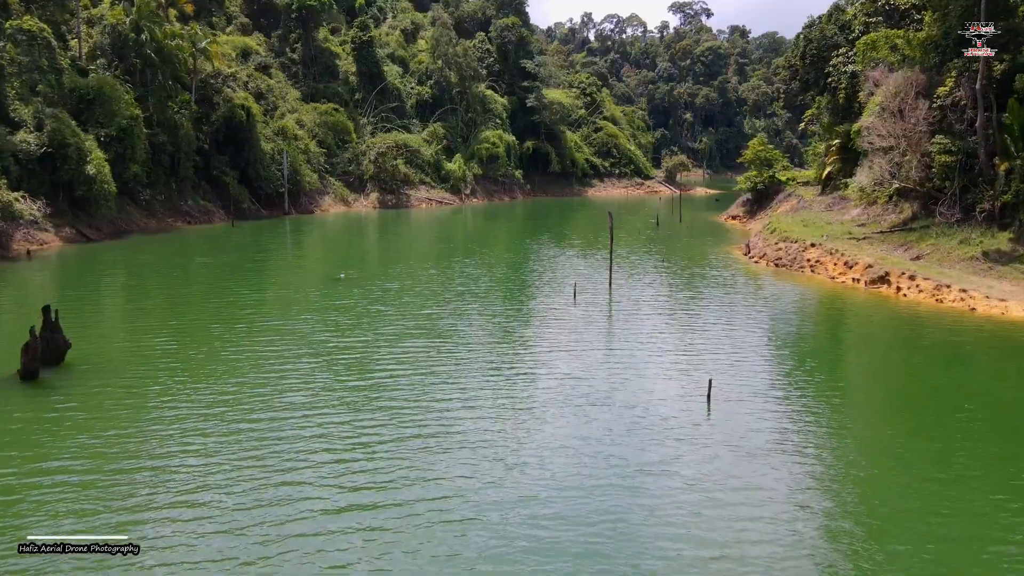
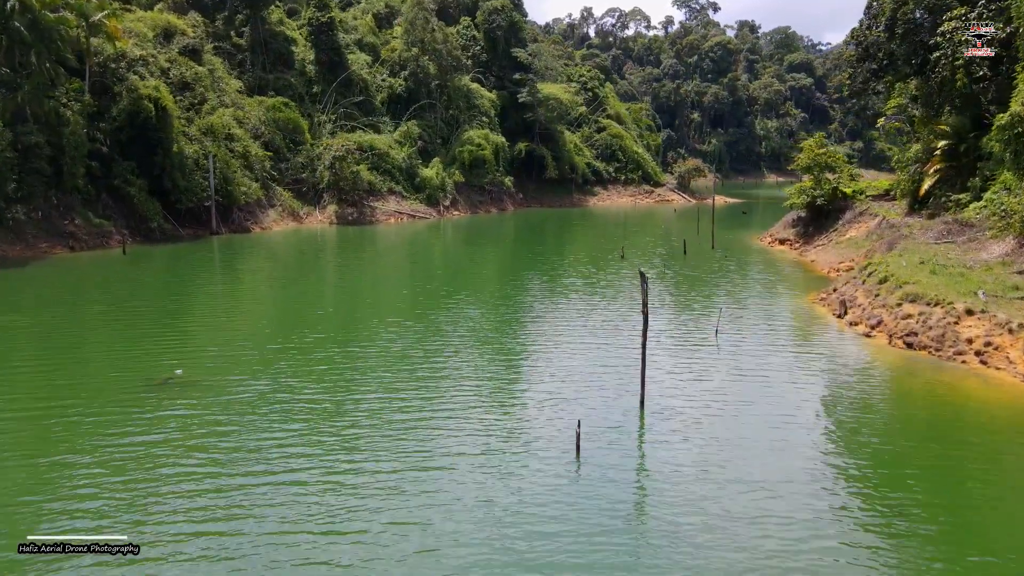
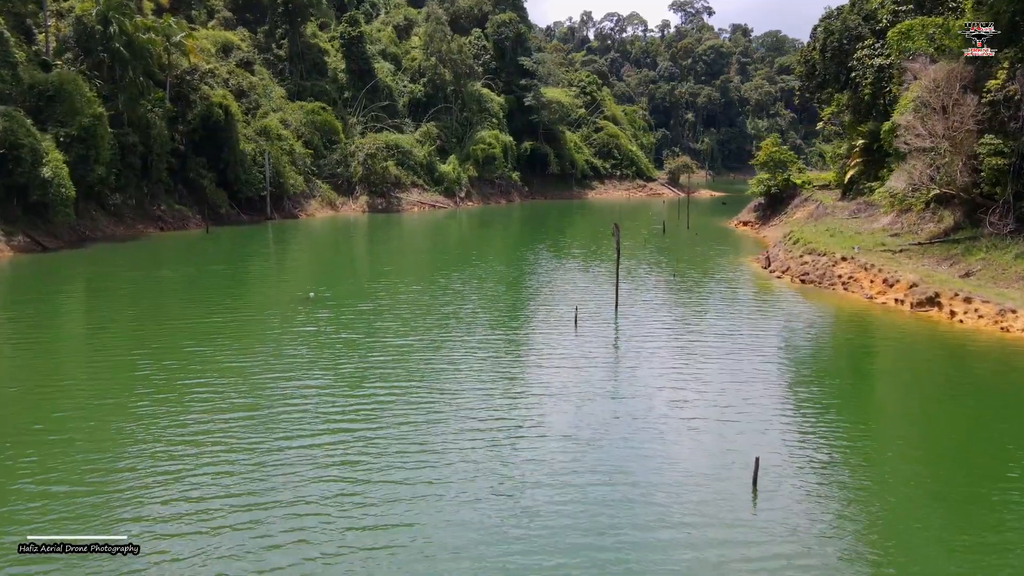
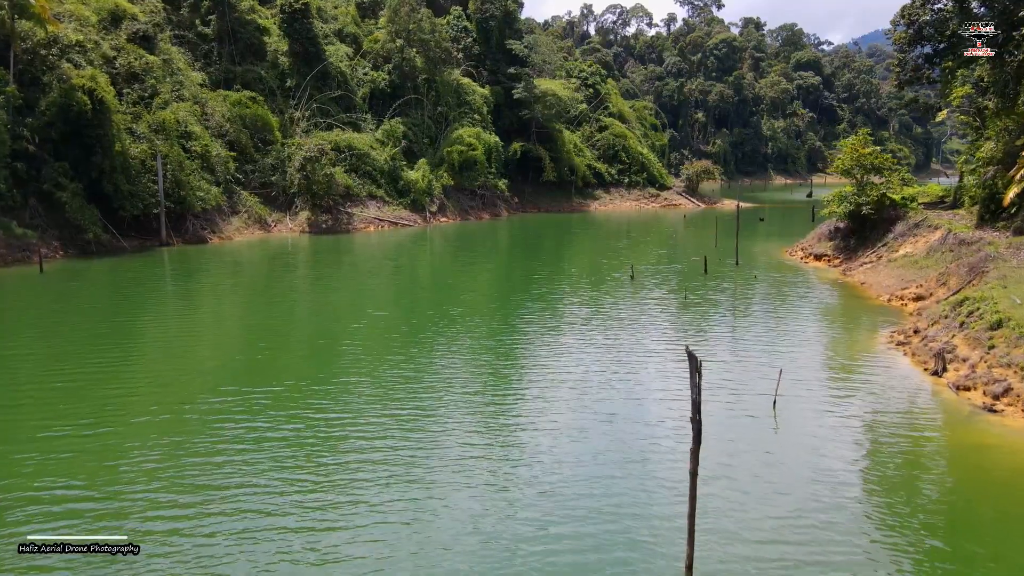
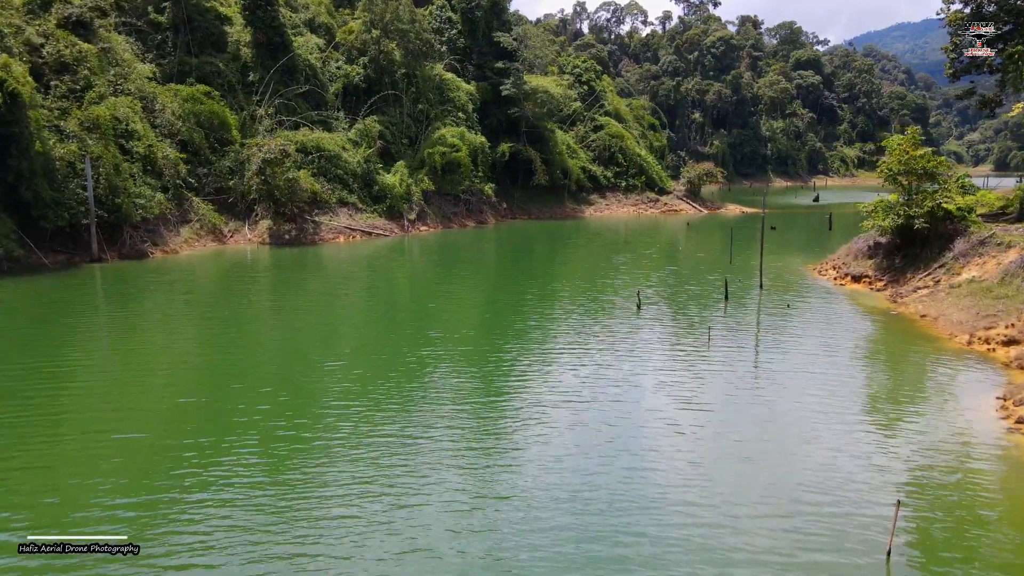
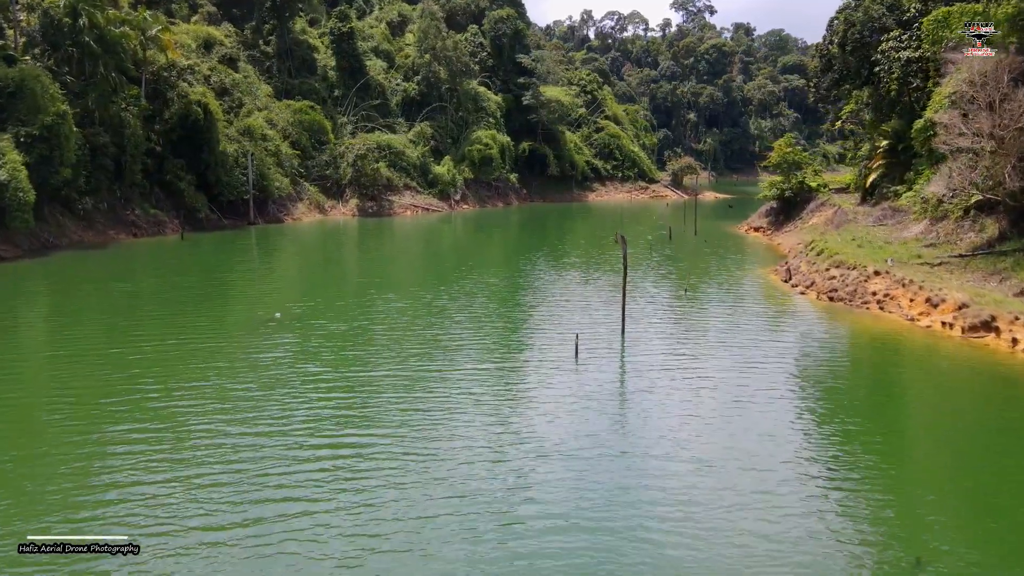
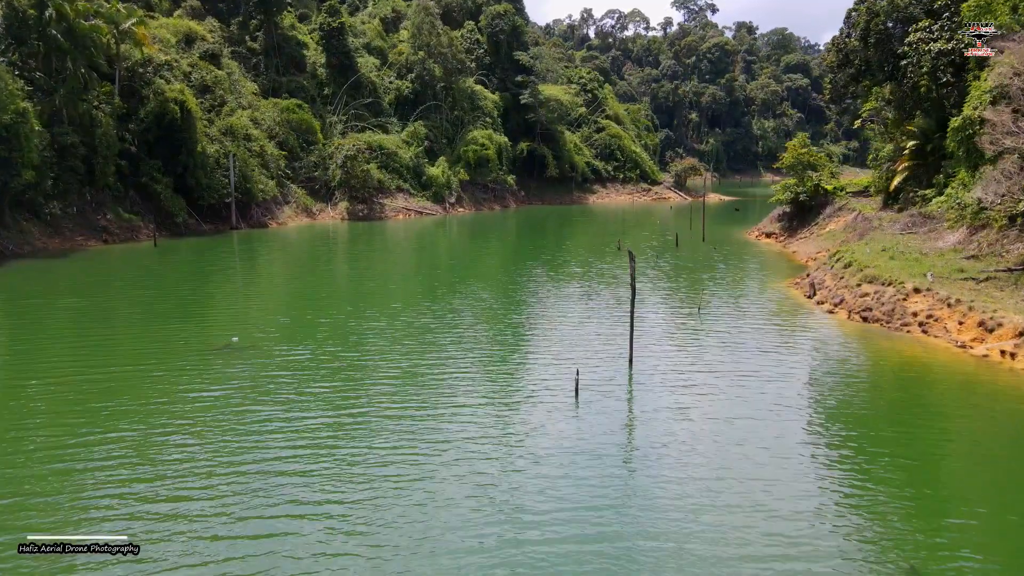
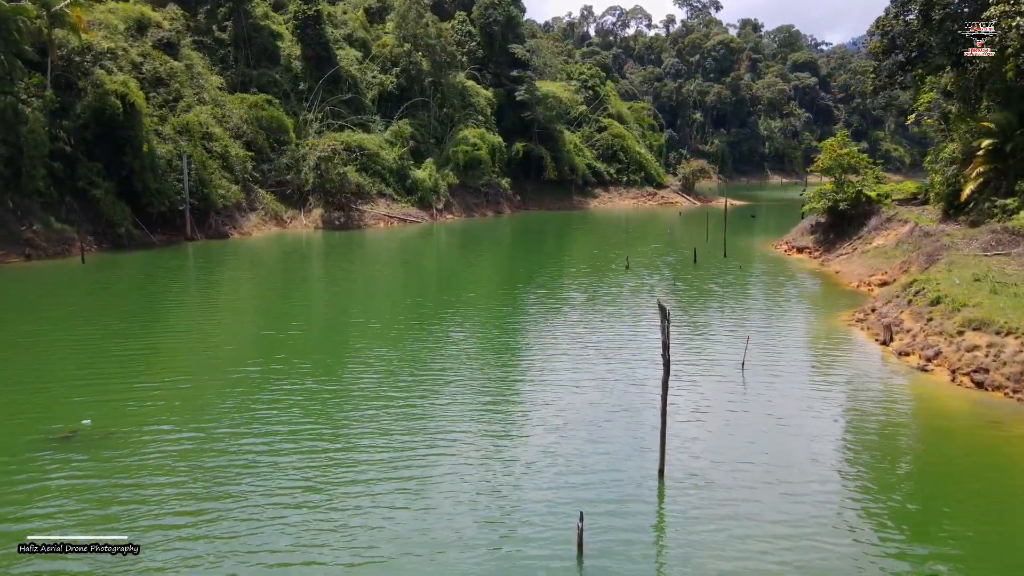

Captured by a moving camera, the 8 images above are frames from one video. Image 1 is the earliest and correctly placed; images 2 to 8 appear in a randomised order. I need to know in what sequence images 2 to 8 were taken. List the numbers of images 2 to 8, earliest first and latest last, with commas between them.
3, 6, 7, 2, 8, 4, 5
